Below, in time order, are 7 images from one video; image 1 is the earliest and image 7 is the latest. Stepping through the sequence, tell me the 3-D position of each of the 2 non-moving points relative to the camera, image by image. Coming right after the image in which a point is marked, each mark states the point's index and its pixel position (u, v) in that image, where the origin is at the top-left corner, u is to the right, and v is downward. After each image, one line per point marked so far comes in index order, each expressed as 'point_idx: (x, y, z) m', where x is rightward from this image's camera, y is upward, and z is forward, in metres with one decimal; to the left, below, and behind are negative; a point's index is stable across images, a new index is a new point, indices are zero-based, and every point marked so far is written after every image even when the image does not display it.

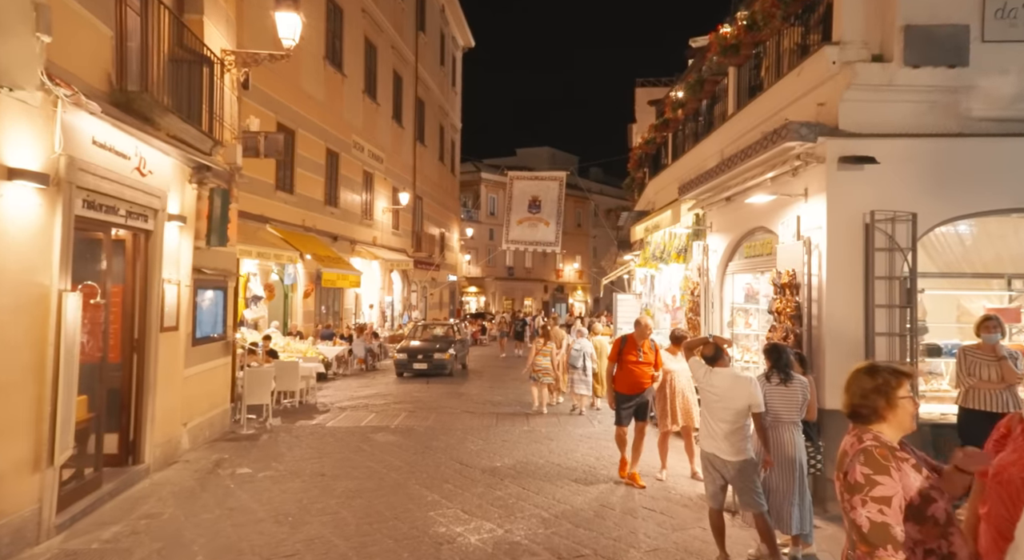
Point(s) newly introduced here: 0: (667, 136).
0: (+3.3, +3.1, +15.7) m
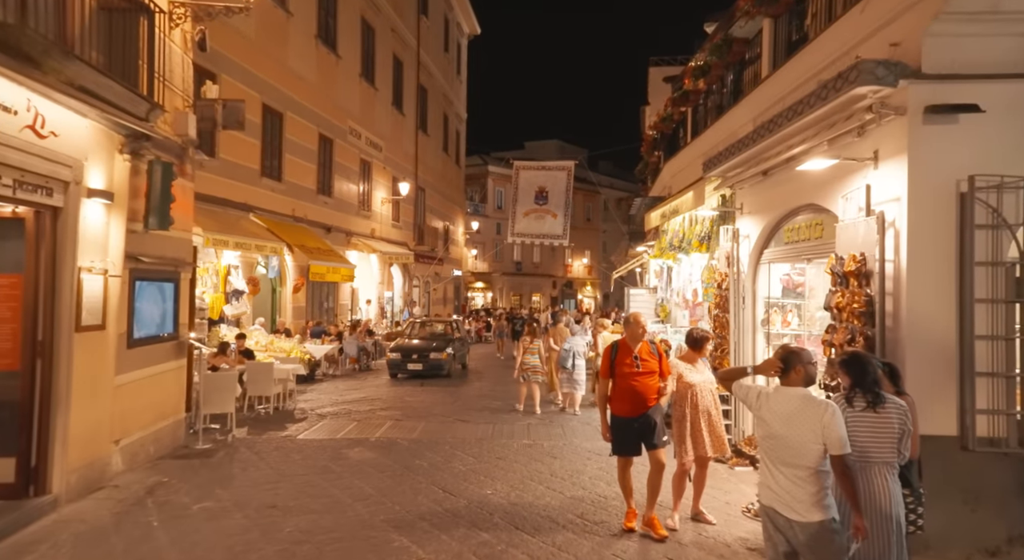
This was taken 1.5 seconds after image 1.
0: (+3.3, +3.2, +14.1) m
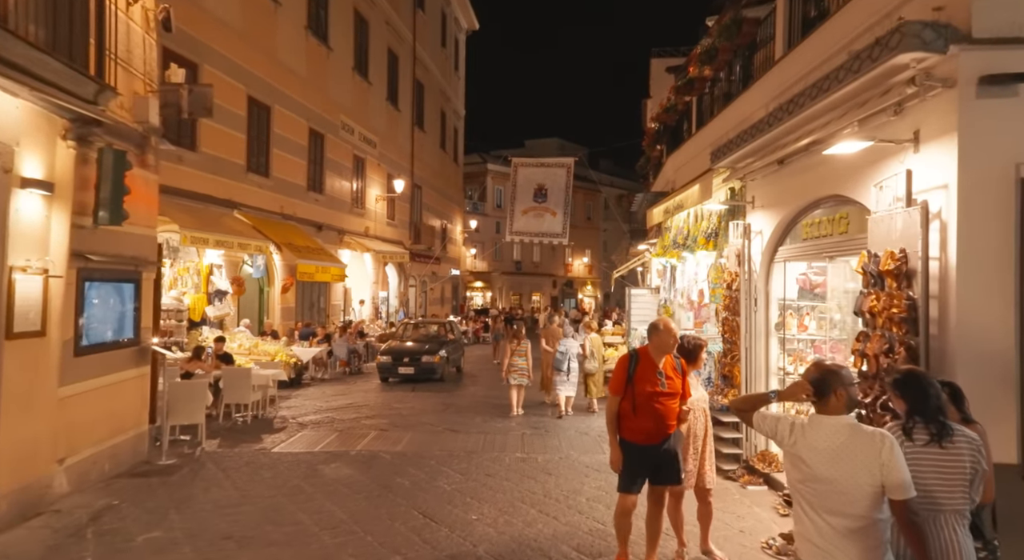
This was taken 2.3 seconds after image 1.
0: (+3.2, +3.2, +13.3) m
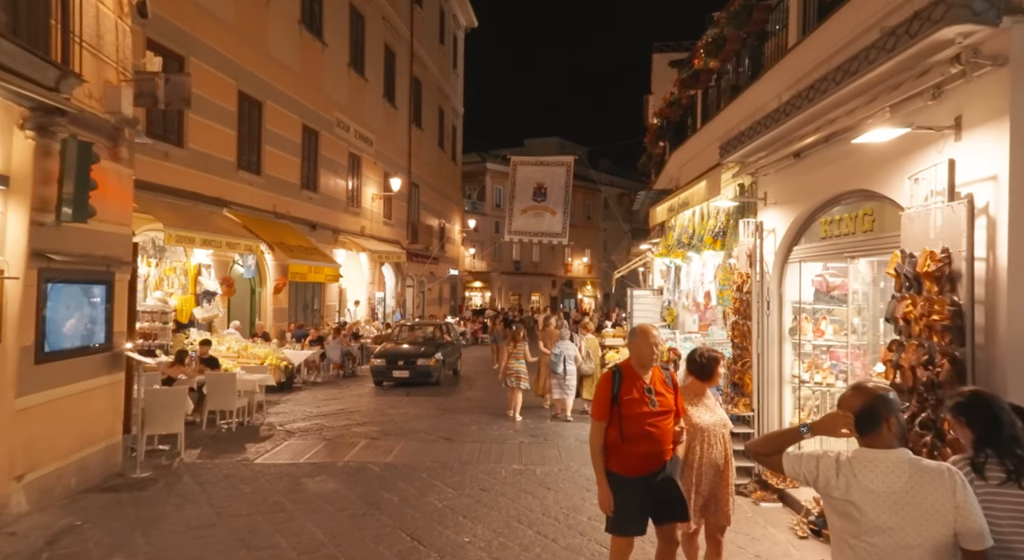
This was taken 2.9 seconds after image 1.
0: (+3.2, +3.2, +12.8) m
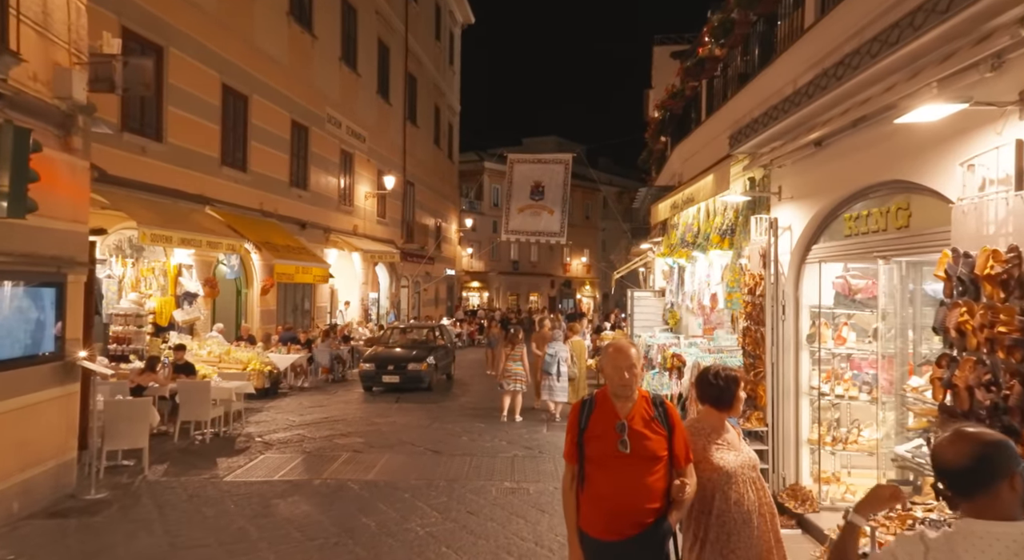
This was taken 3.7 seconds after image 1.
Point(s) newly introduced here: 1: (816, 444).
0: (+3.1, +3.2, +12.1) m
1: (+2.8, -1.5, +6.8) m
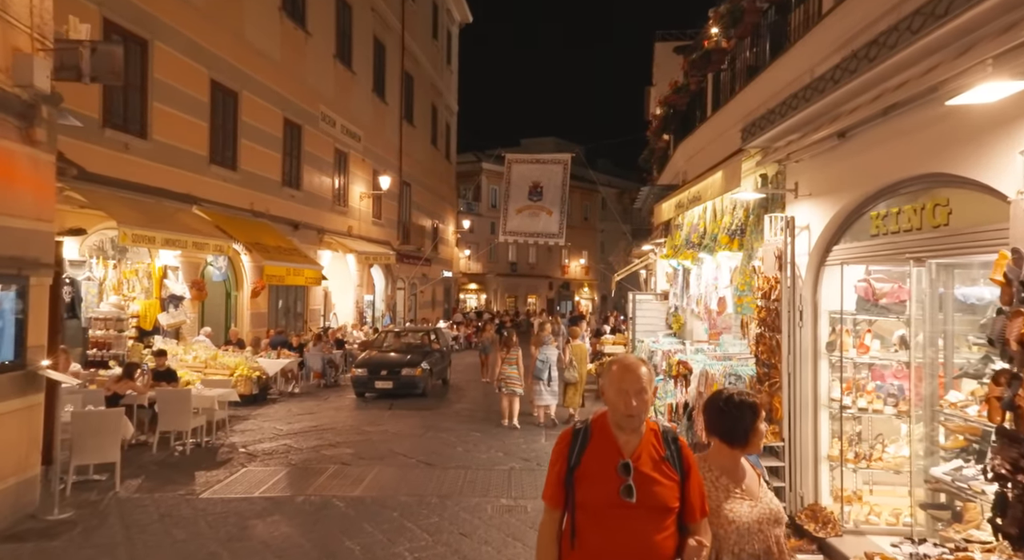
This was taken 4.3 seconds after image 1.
0: (+3.0, +3.1, +11.6) m
1: (+2.7, -1.5, +6.2) m
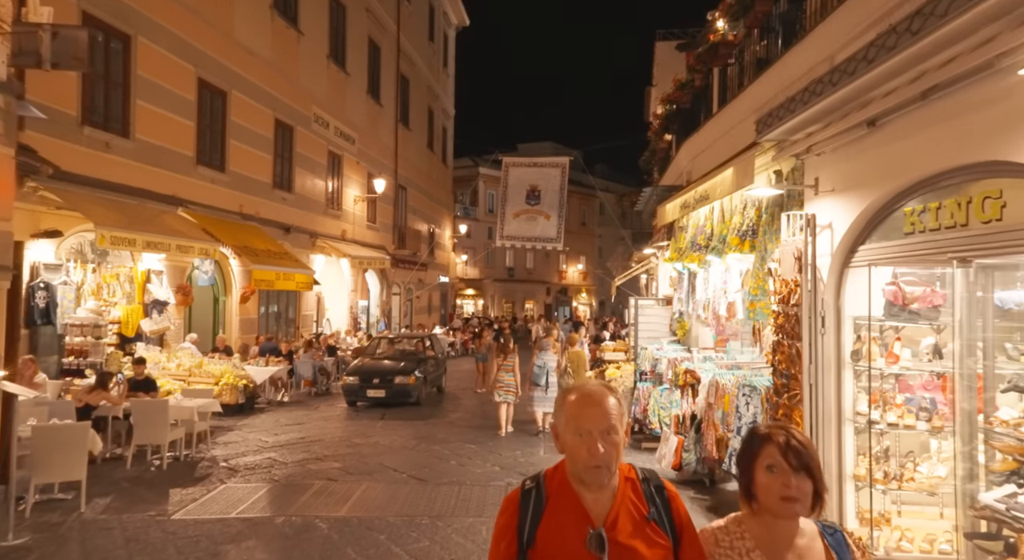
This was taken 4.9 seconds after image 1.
0: (+3.0, +3.1, +11.1) m
1: (+2.7, -1.6, +5.7) m
